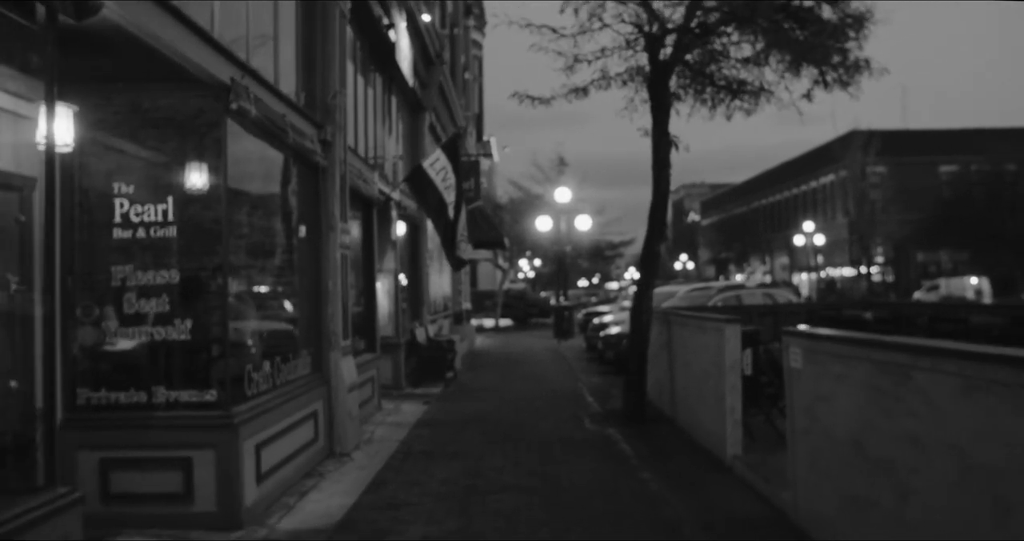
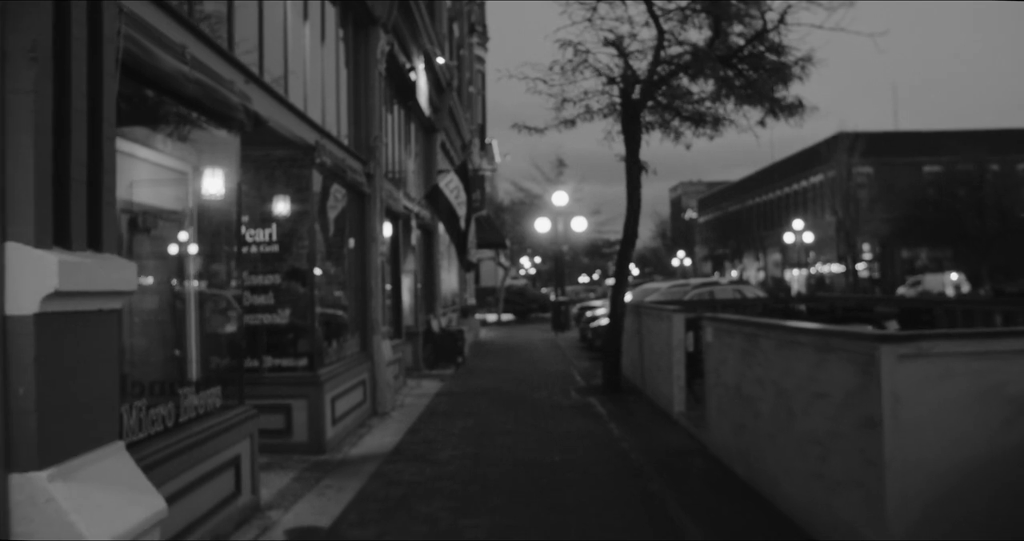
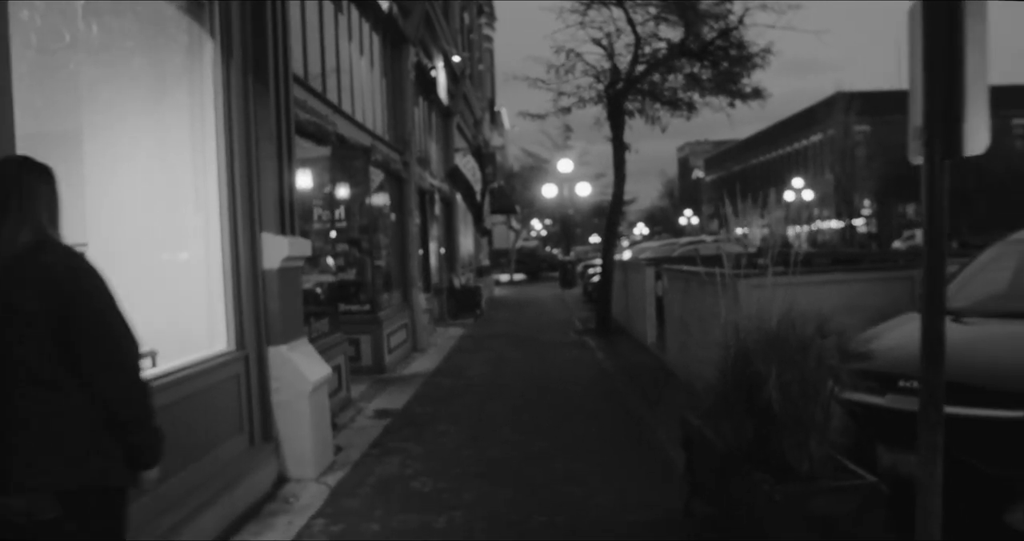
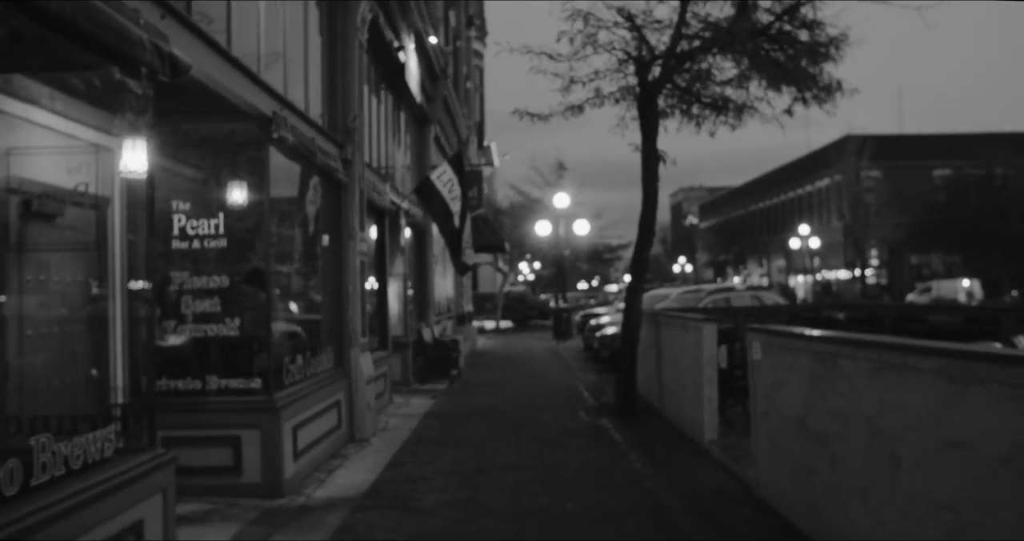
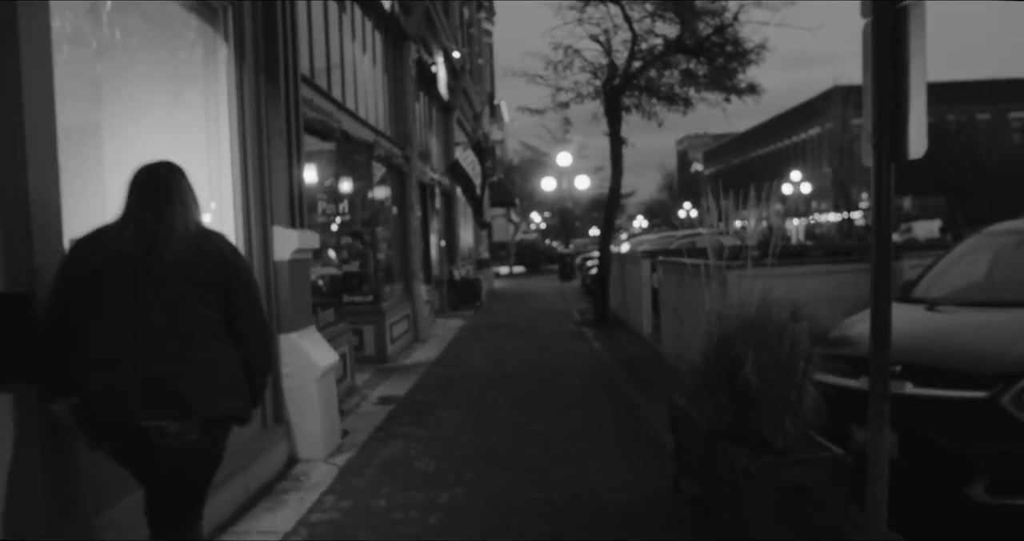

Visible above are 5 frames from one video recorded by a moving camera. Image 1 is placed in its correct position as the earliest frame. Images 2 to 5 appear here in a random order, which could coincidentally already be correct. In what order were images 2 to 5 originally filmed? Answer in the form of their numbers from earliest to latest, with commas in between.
4, 2, 3, 5
